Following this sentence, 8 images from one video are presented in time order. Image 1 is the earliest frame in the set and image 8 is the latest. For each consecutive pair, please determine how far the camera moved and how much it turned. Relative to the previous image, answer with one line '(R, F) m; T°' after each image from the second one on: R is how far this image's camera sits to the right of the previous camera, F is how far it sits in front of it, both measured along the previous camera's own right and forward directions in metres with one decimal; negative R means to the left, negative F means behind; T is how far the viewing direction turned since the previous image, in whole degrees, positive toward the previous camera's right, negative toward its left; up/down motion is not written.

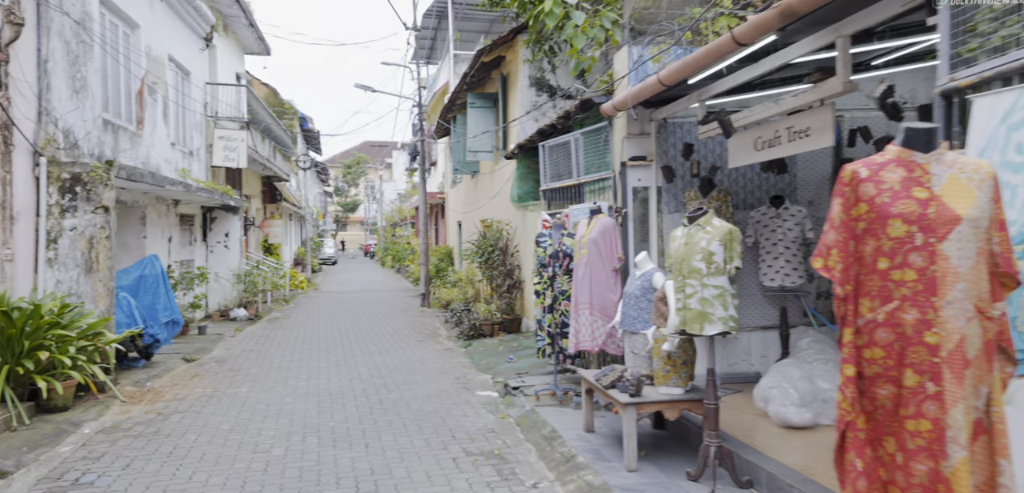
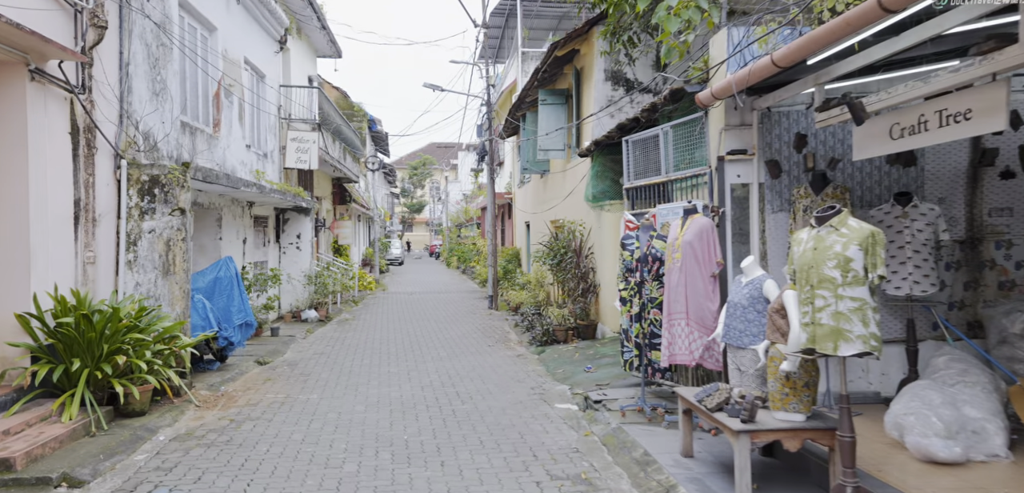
(-0.2, +0.4) m; -5°
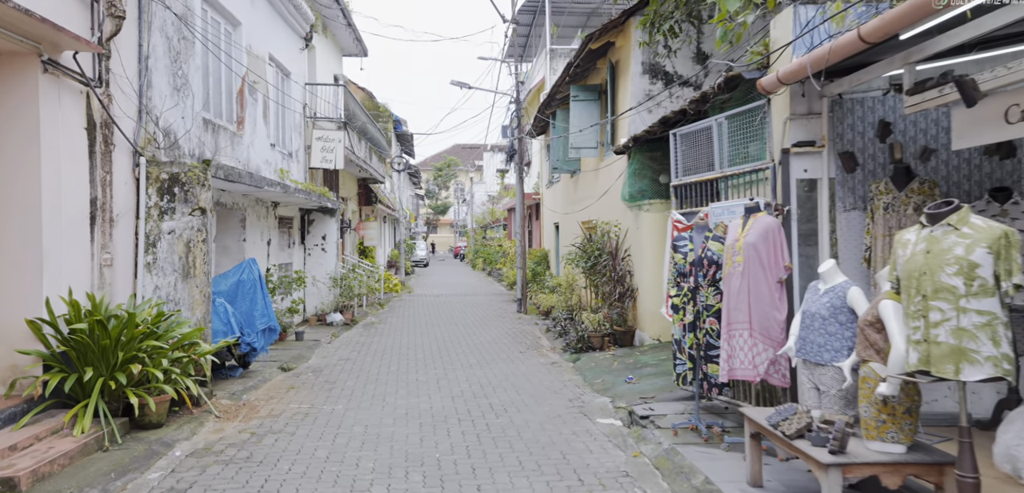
(-0.1, +0.5) m; -2°
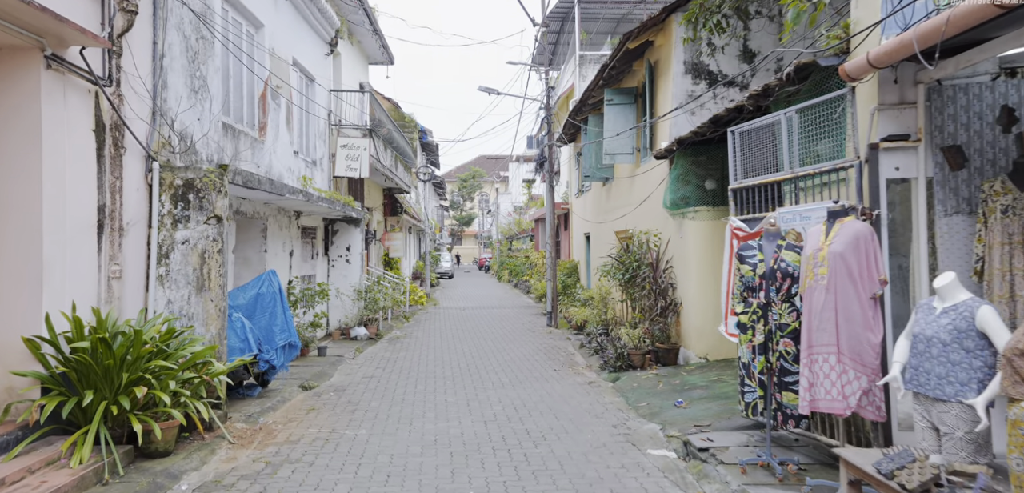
(-0.1, +0.6) m; -2°
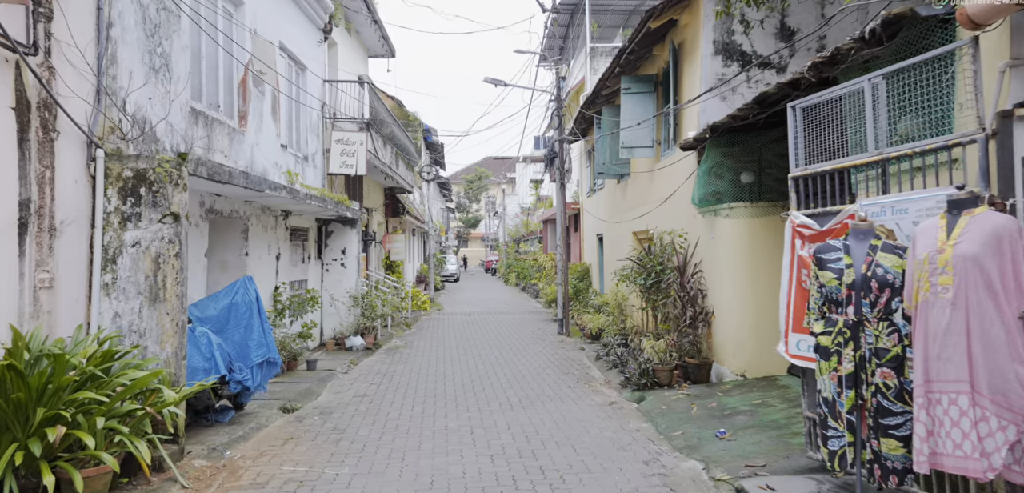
(0.0, +1.0) m; -1°
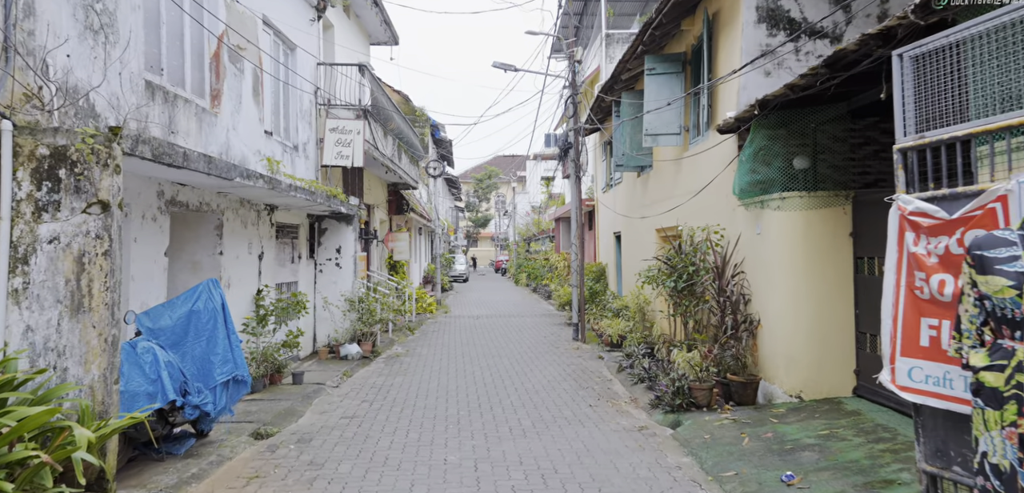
(0.0, +1.2) m; -1°
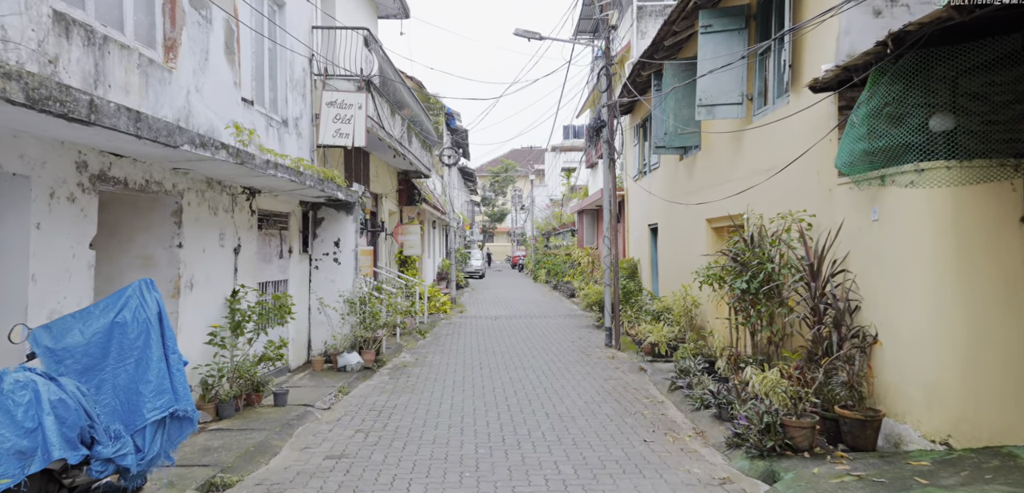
(-0.2, +1.7) m; -1°
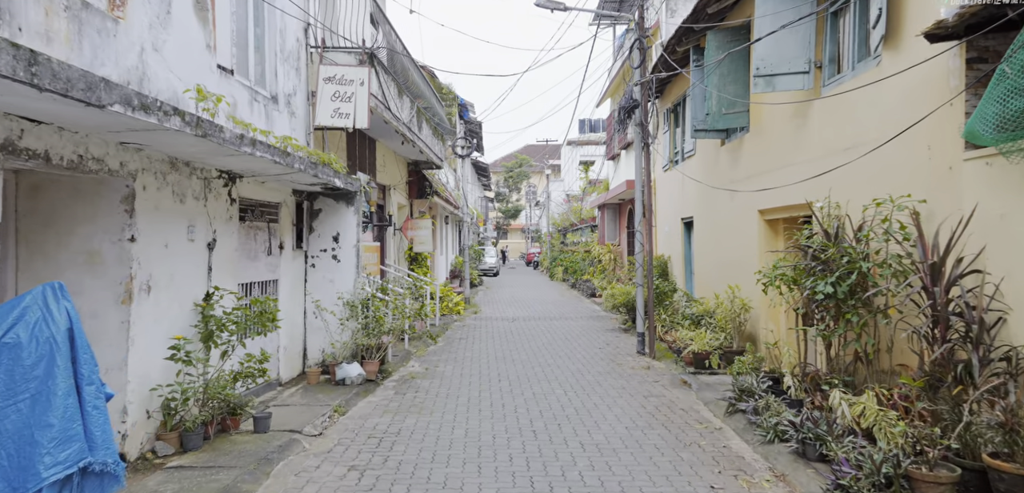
(-0.1, +1.3) m; -1°
